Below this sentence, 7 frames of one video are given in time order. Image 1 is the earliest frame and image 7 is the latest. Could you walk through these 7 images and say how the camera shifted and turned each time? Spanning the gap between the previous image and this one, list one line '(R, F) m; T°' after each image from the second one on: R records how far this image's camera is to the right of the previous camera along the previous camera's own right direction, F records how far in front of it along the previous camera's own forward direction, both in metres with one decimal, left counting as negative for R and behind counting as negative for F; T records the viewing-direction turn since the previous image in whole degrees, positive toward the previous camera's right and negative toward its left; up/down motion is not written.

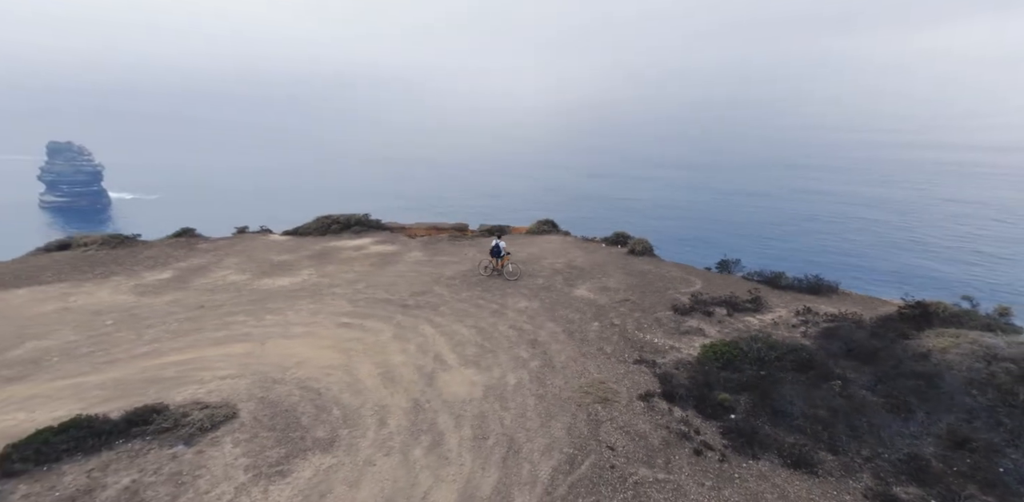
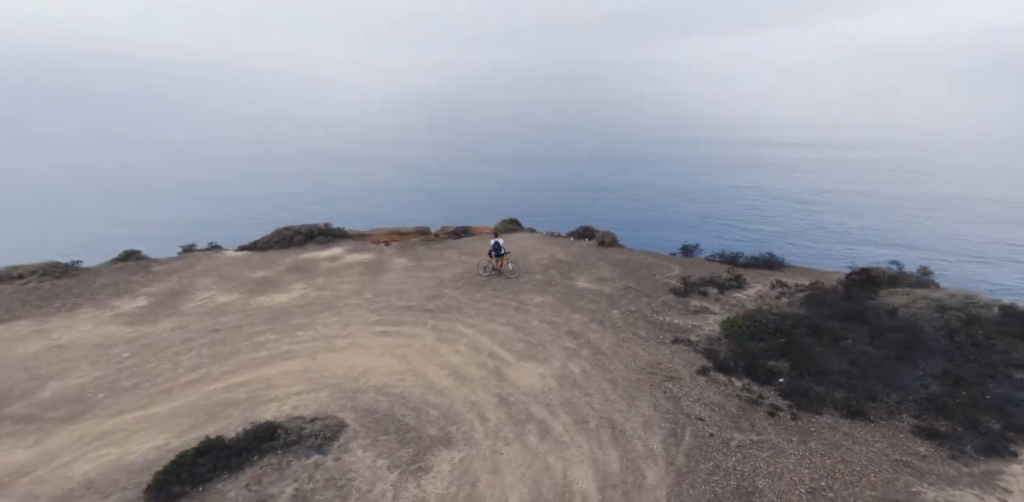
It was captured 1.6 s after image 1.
(-3.5, 0.0) m; +8°
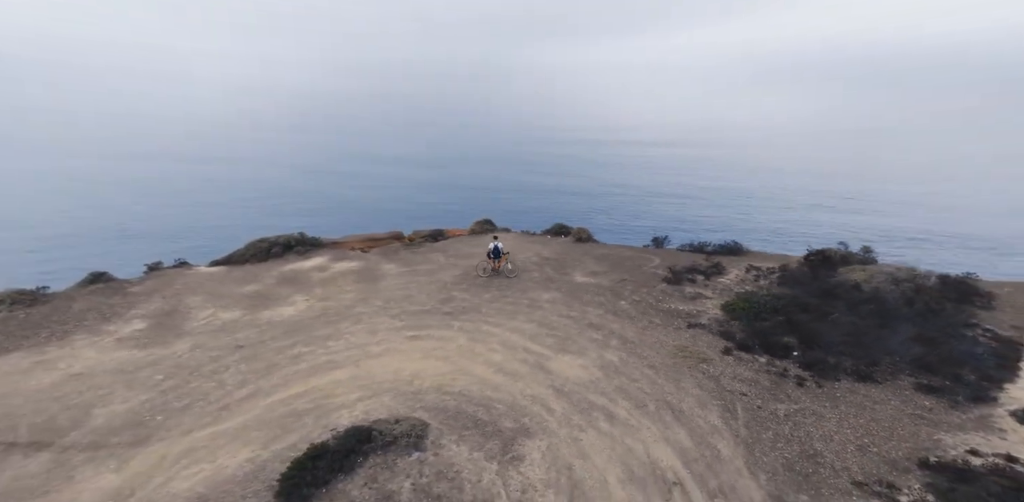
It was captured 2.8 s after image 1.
(-2.5, -0.4) m; +6°
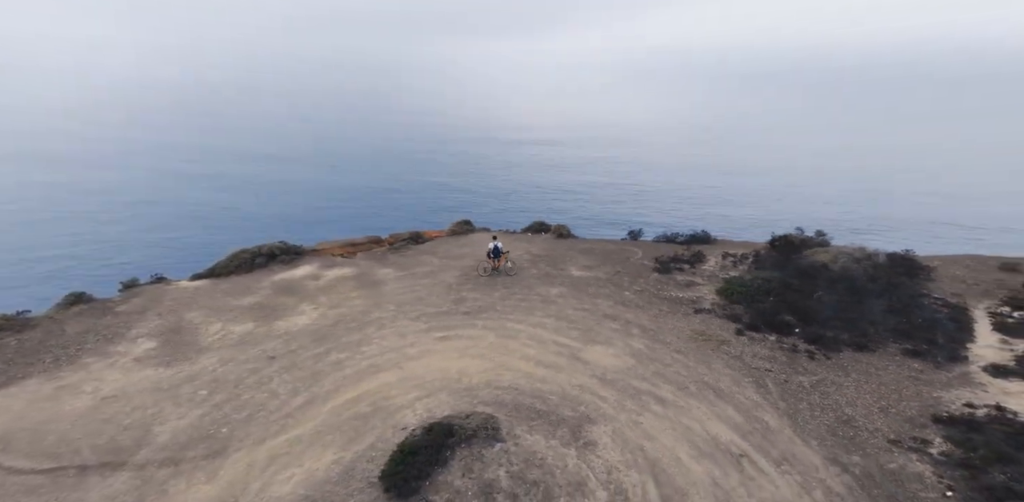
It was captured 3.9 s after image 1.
(-2.2, -0.6) m; +5°
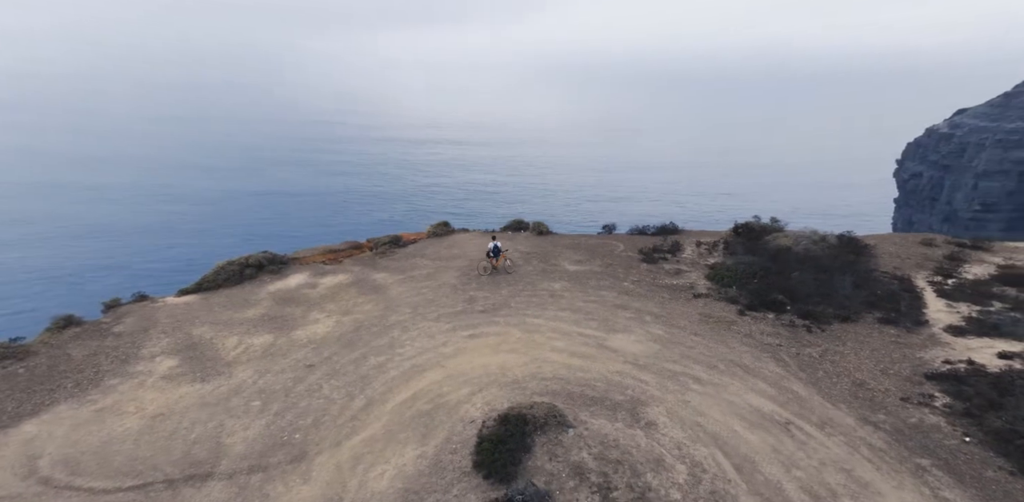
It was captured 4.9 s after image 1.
(-2.3, -0.9) m; +5°
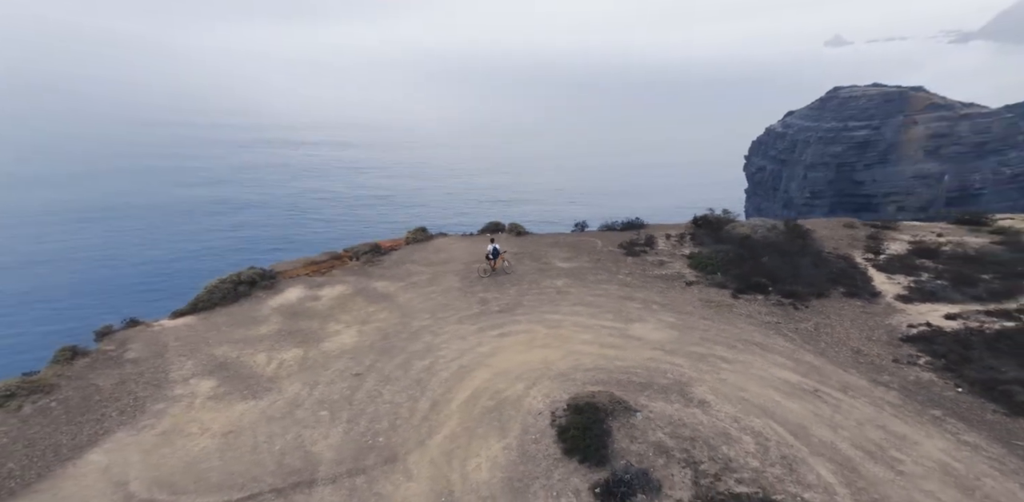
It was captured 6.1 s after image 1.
(-2.6, -1.3) m; +5°
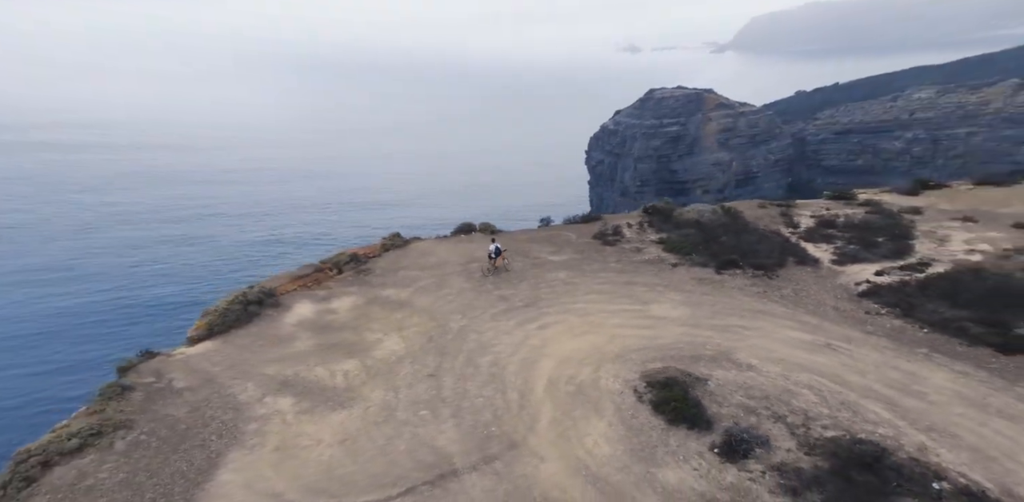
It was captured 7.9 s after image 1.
(-4.3, -2.6) m; +8°
